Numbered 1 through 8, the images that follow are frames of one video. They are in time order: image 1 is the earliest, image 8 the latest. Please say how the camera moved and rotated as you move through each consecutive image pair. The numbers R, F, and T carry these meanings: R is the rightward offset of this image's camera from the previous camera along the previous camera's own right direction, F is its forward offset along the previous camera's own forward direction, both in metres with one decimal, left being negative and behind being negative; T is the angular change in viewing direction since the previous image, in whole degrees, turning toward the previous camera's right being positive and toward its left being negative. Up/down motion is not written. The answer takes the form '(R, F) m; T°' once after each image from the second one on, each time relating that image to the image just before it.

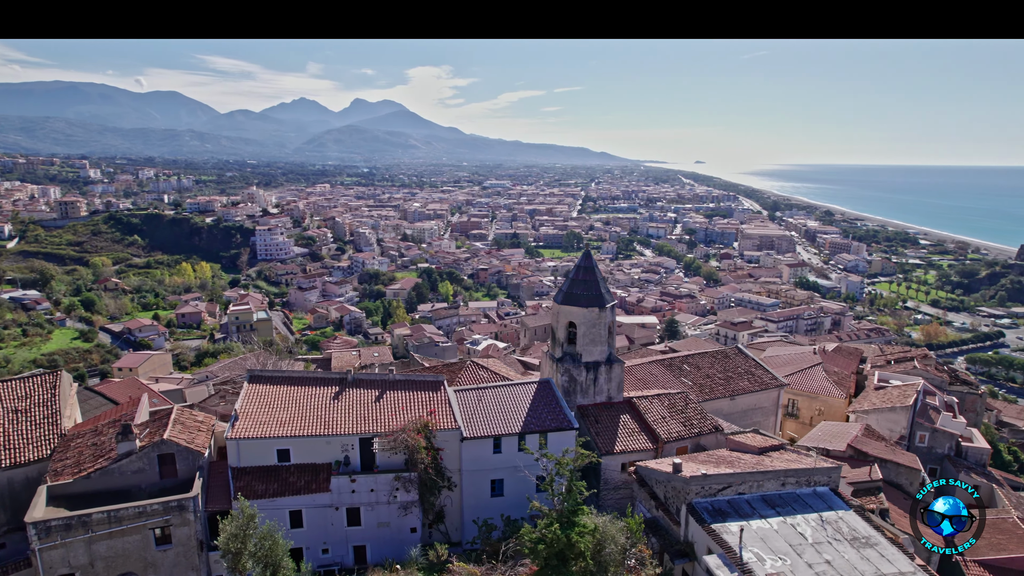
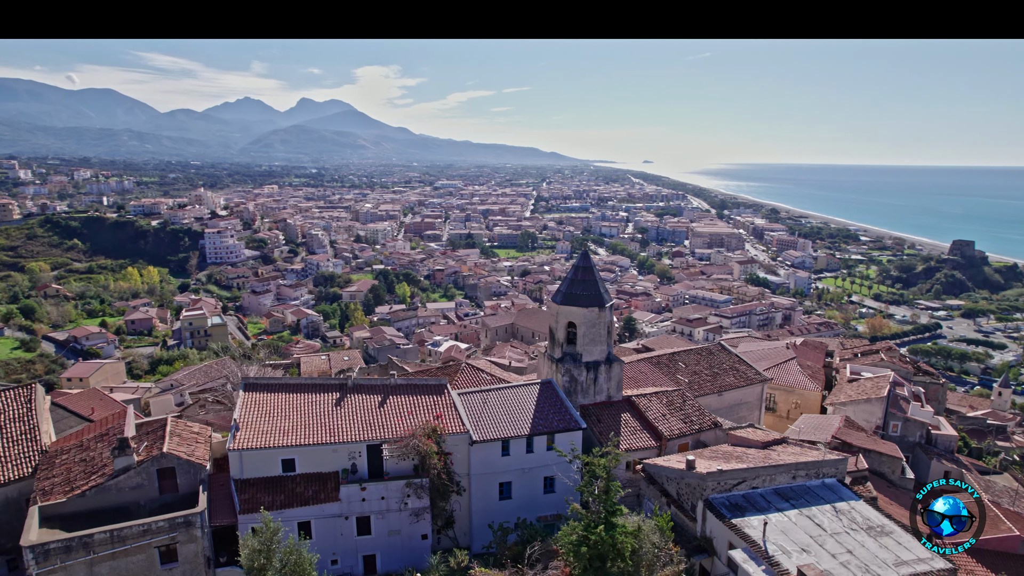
(-0.7, +0.1) m; +4°
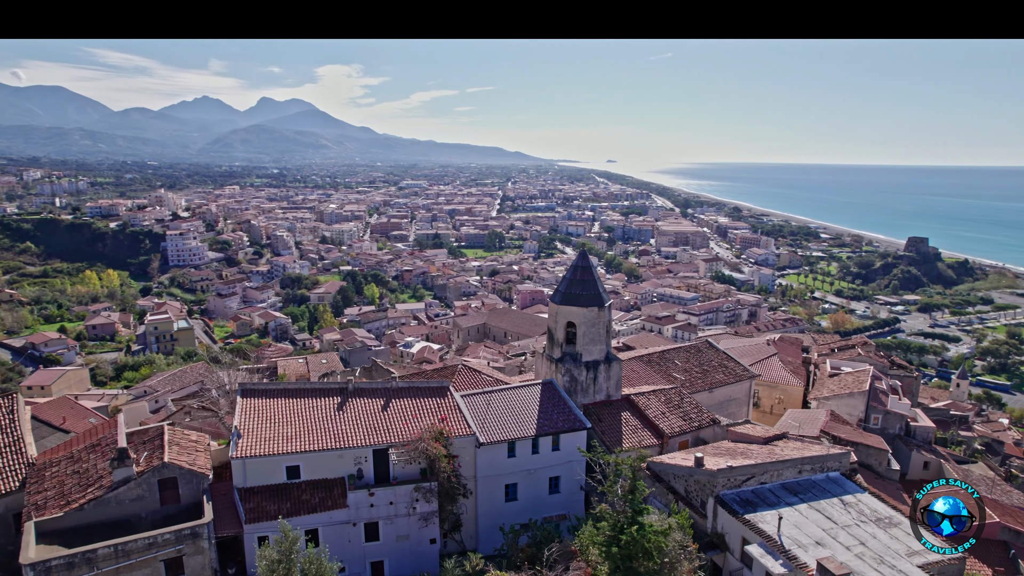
(-0.5, +0.1) m; +3°
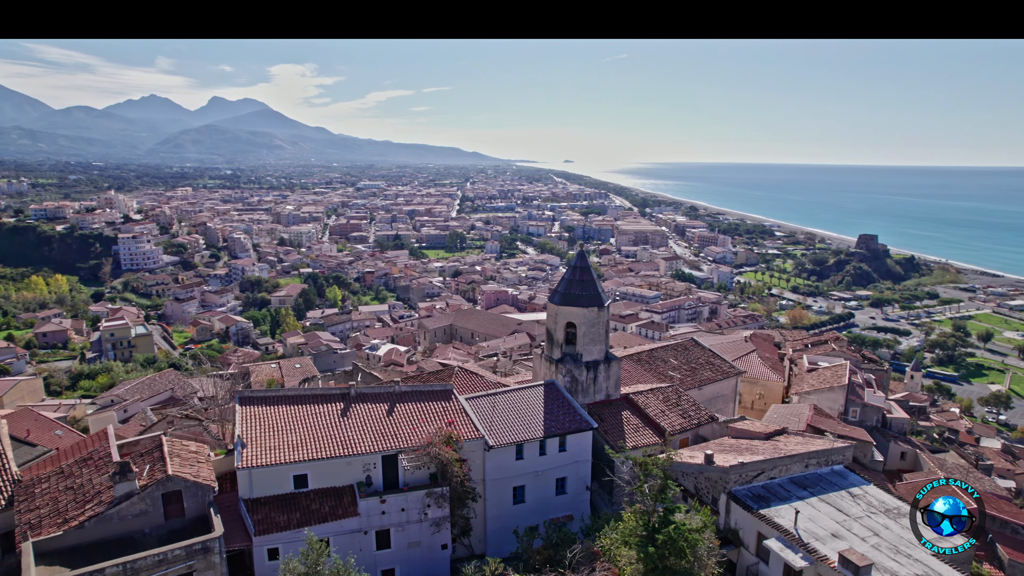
(-0.6, +0.1) m; +4°
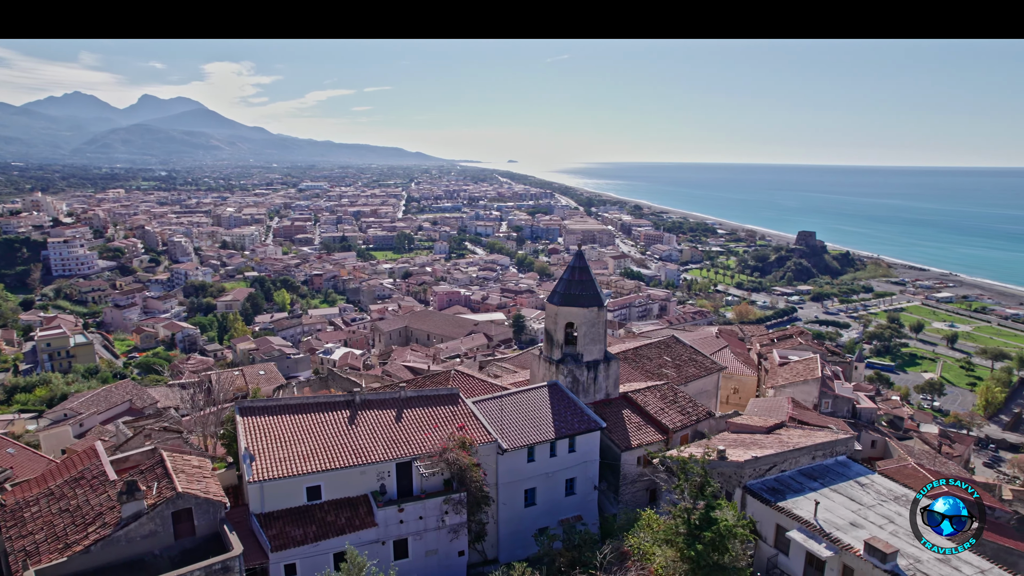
(-0.8, +0.1) m; +5°
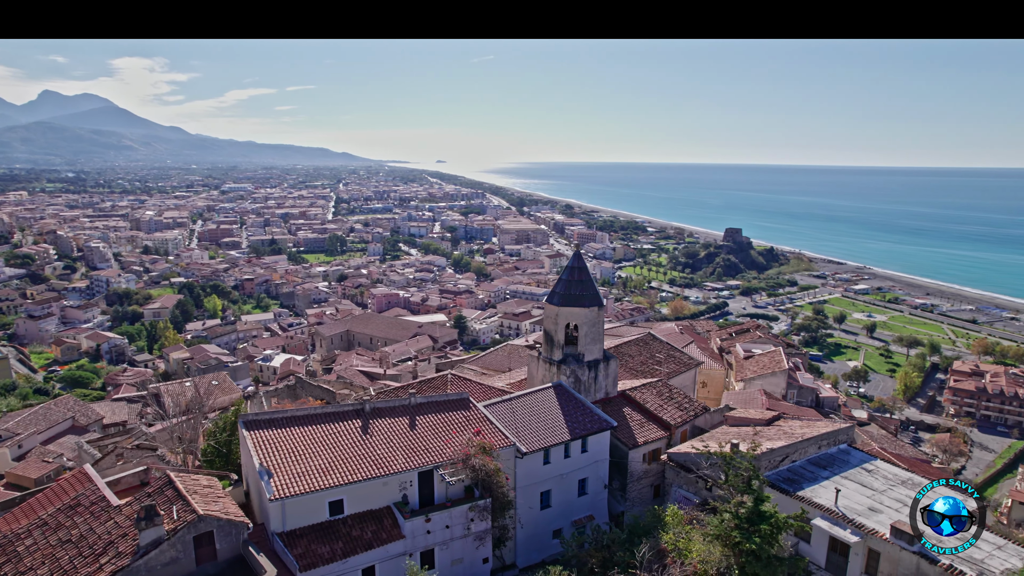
(-1.0, +0.2) m; +6°
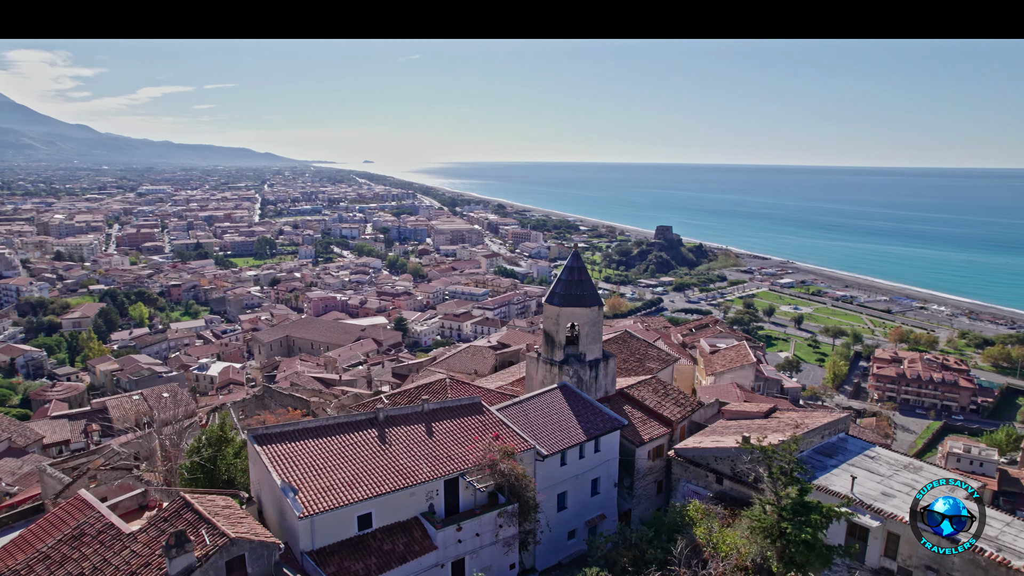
(-1.0, +0.2) m; +6°
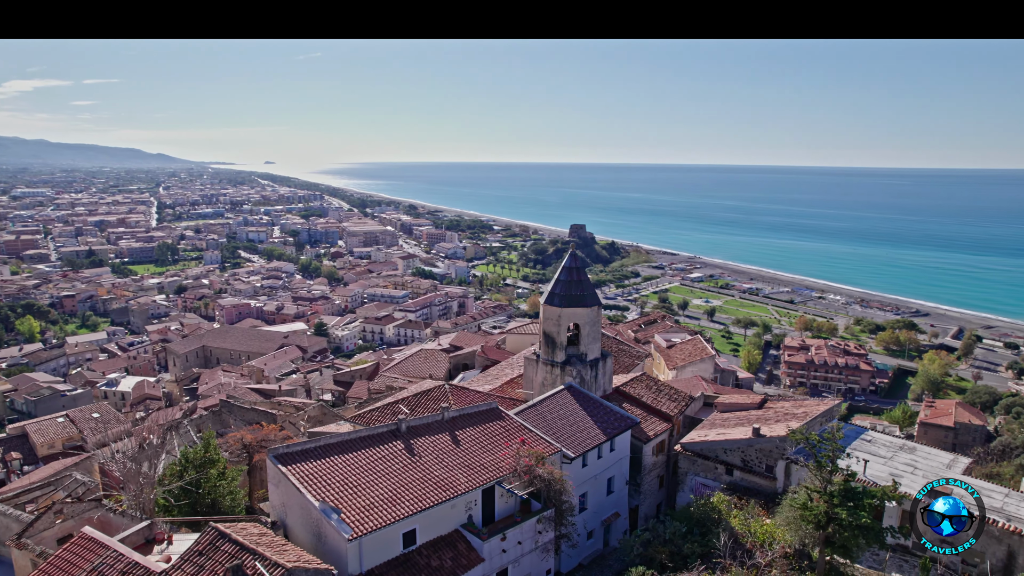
(-1.3, +0.2) m; +8°
